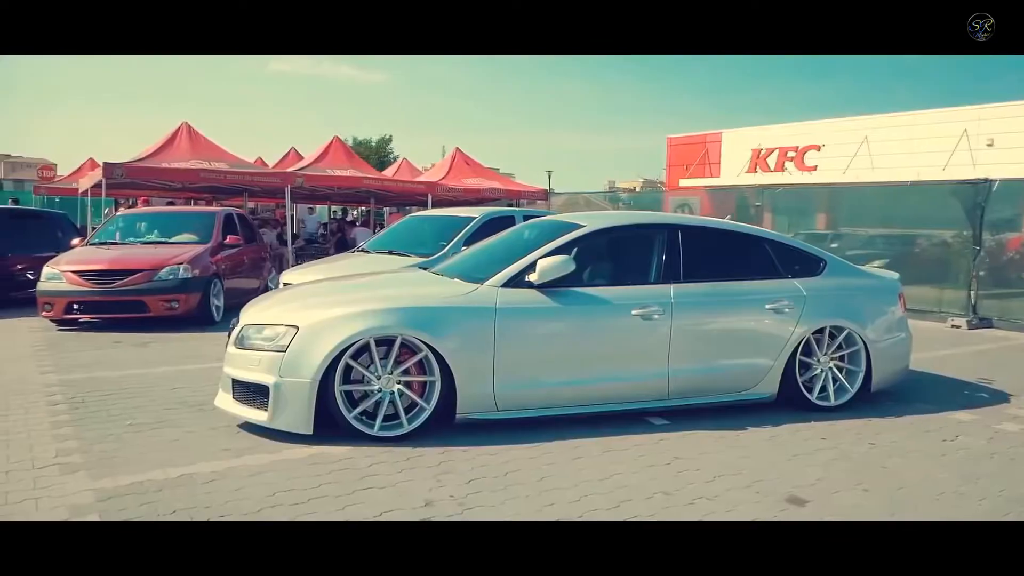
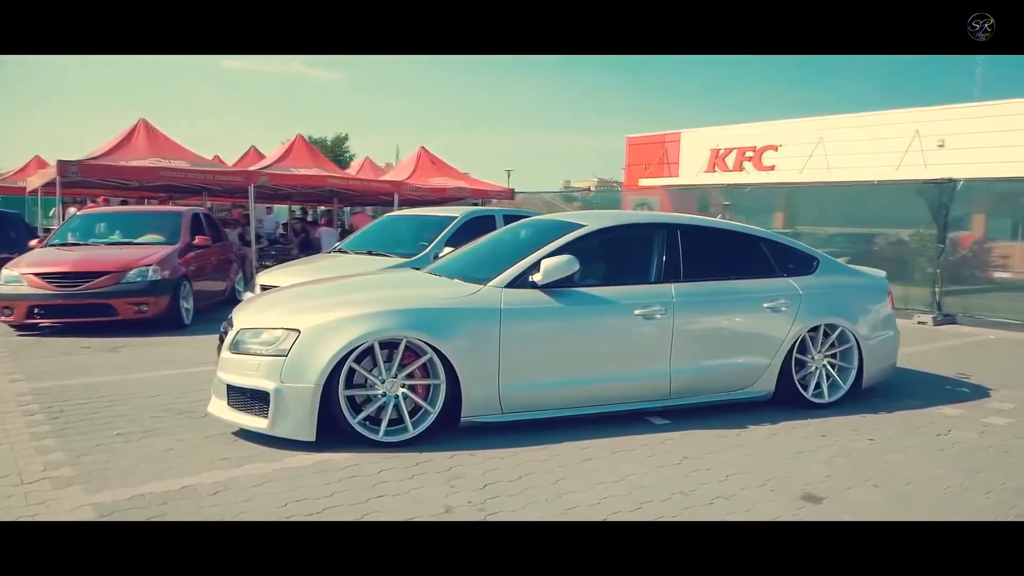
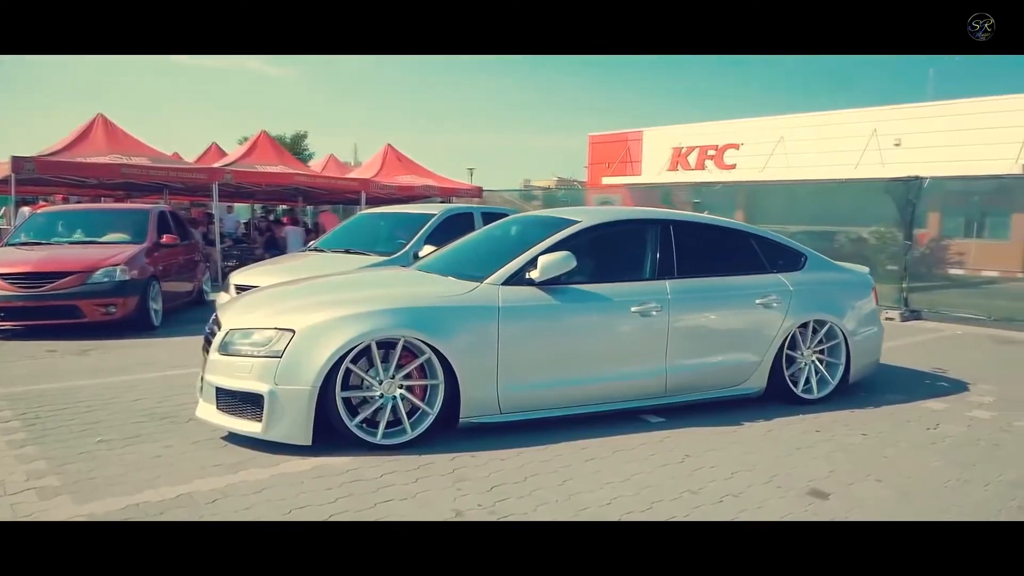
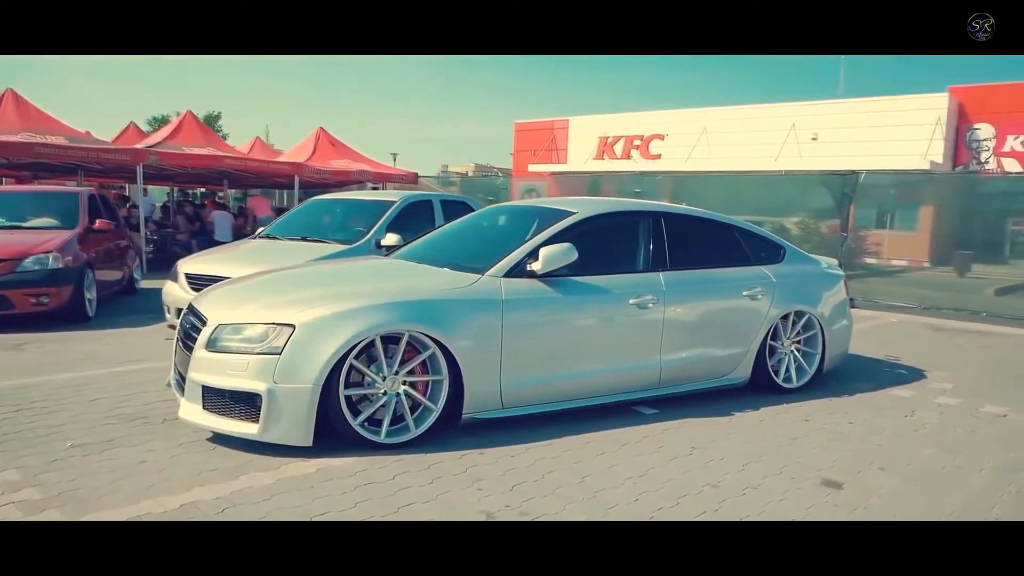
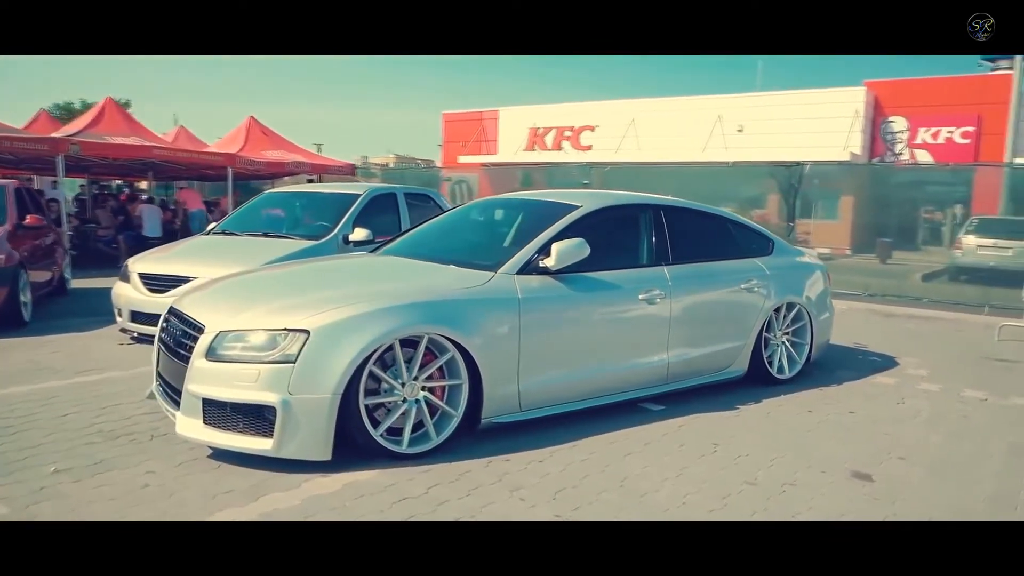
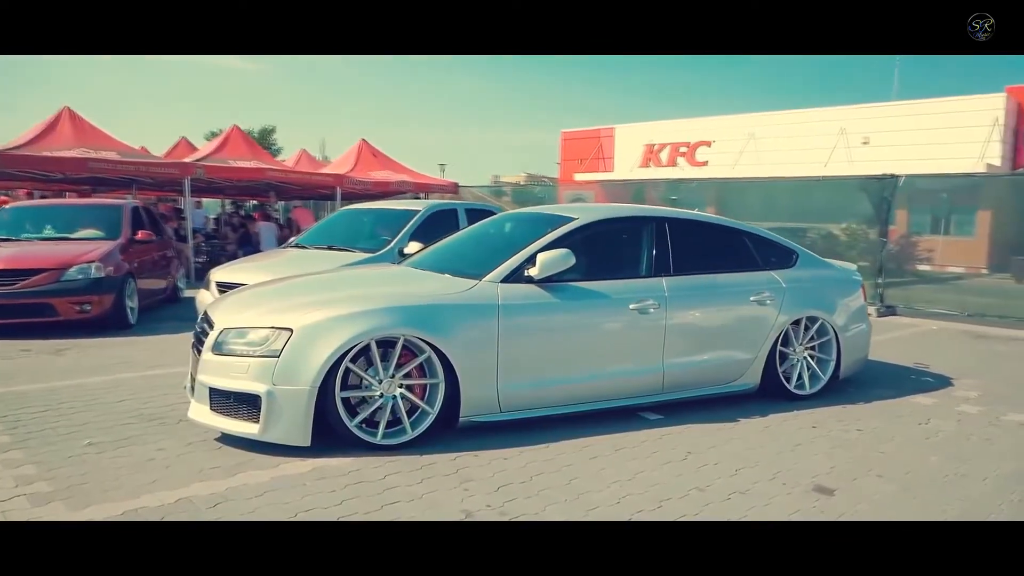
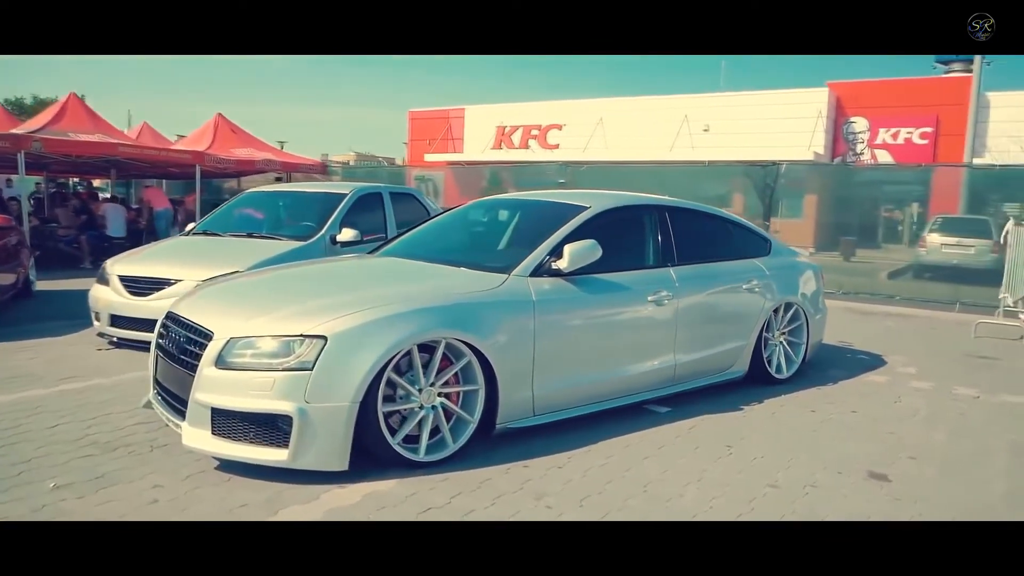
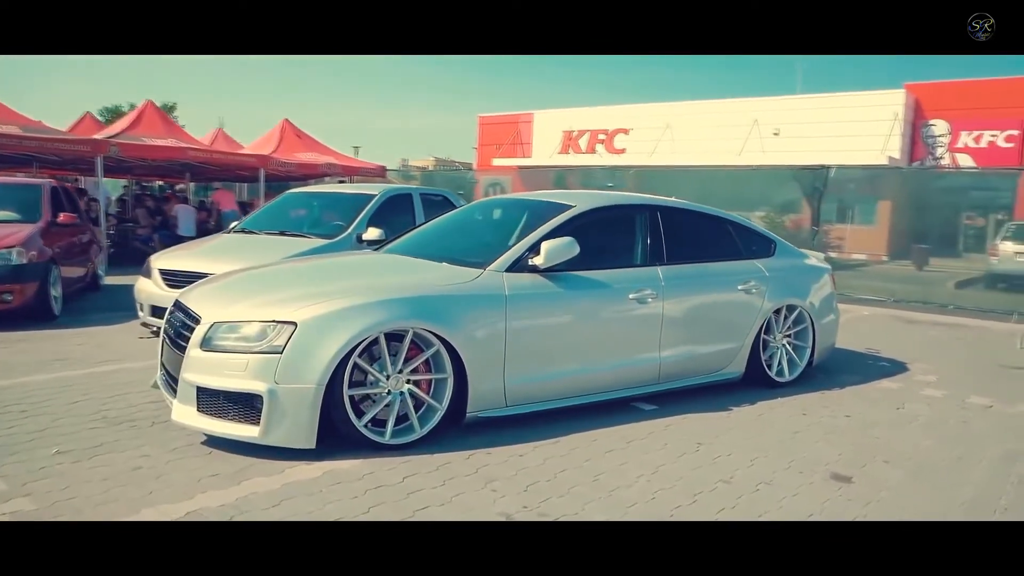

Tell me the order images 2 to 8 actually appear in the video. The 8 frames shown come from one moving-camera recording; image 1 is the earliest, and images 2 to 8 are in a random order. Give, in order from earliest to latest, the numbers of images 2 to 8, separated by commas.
2, 3, 6, 4, 8, 5, 7
